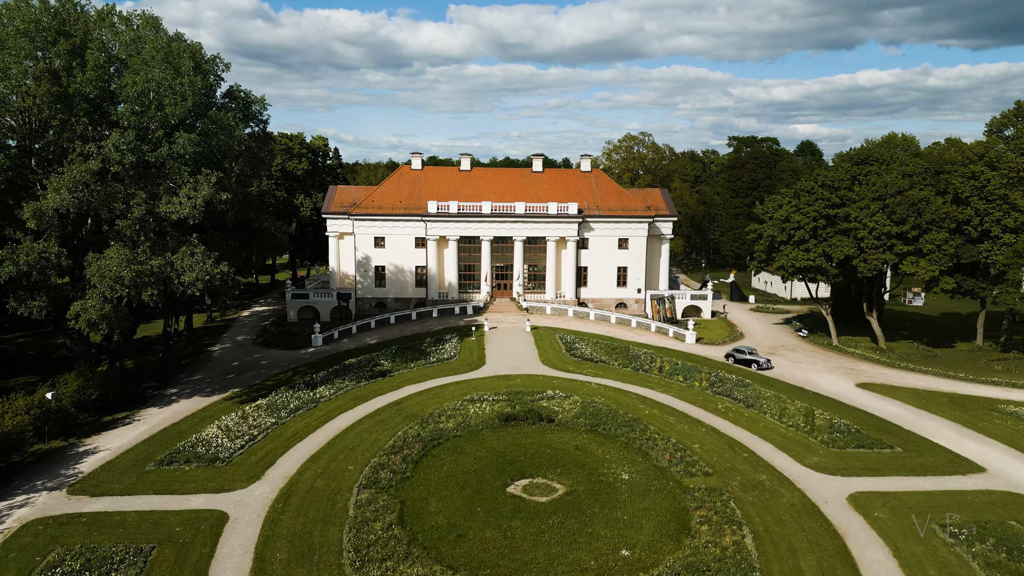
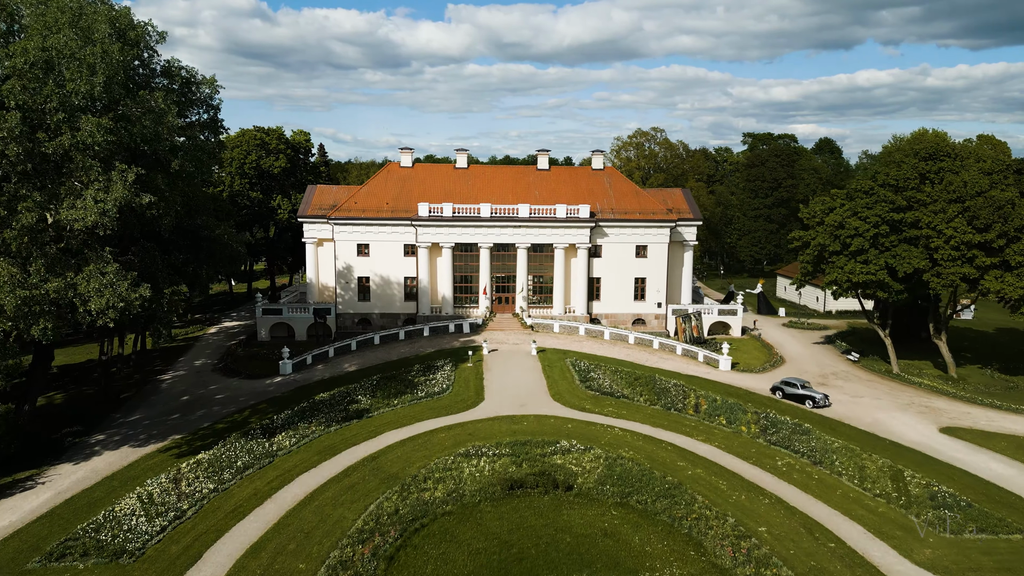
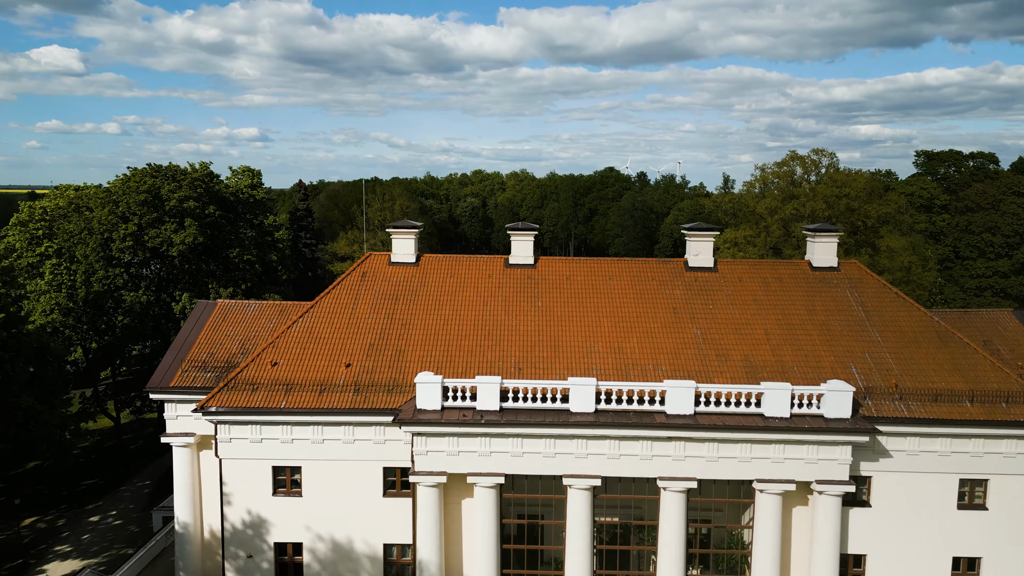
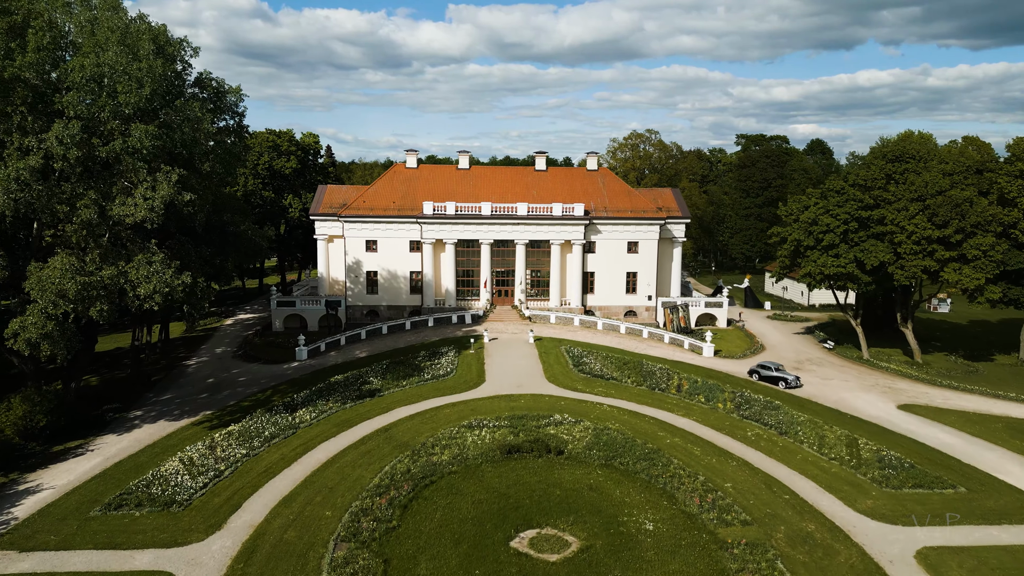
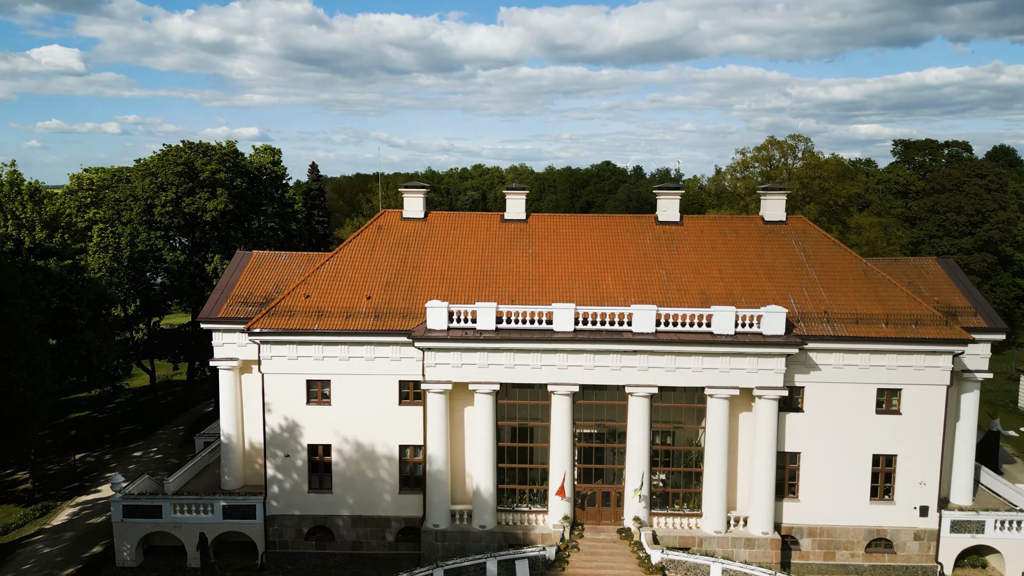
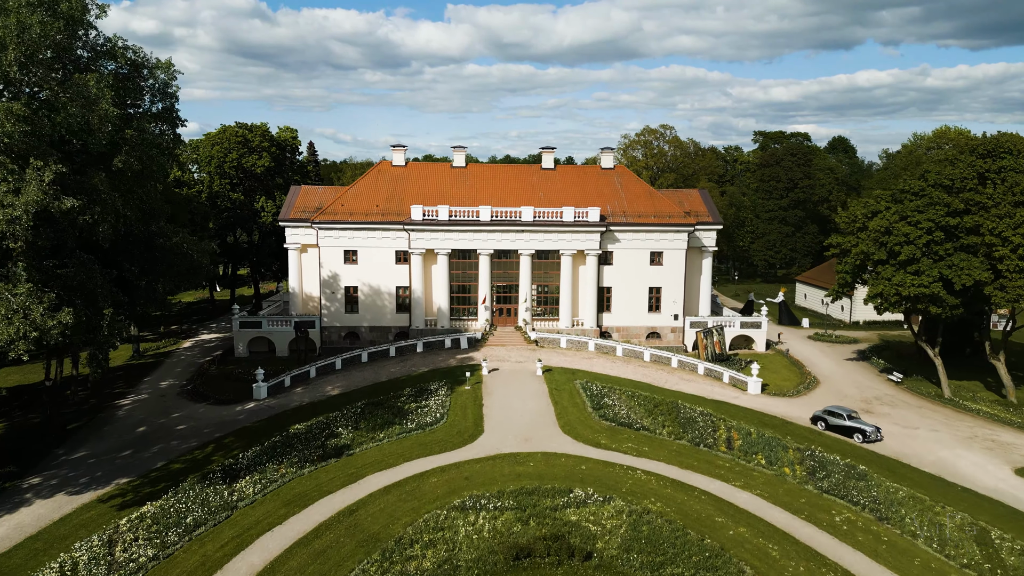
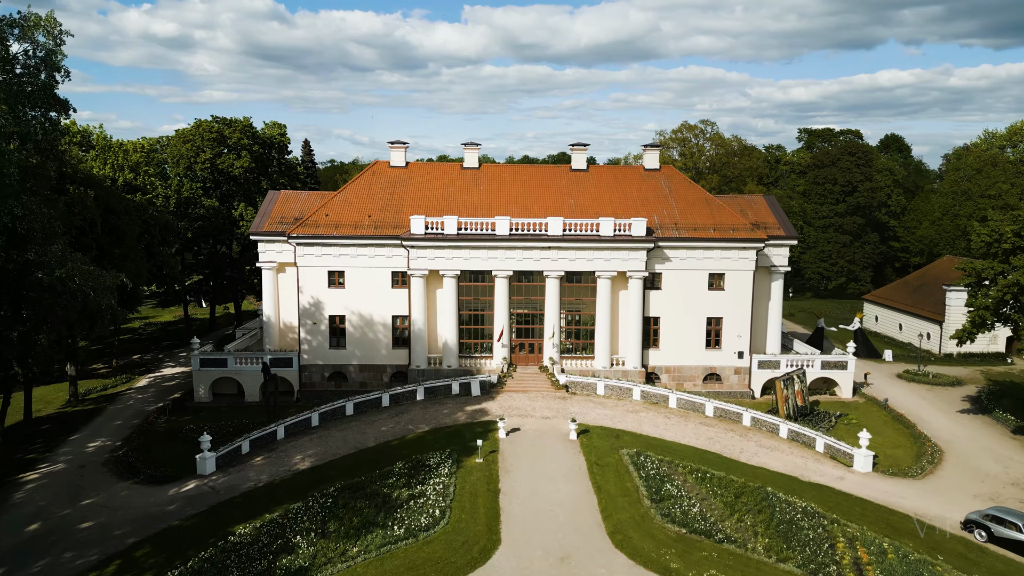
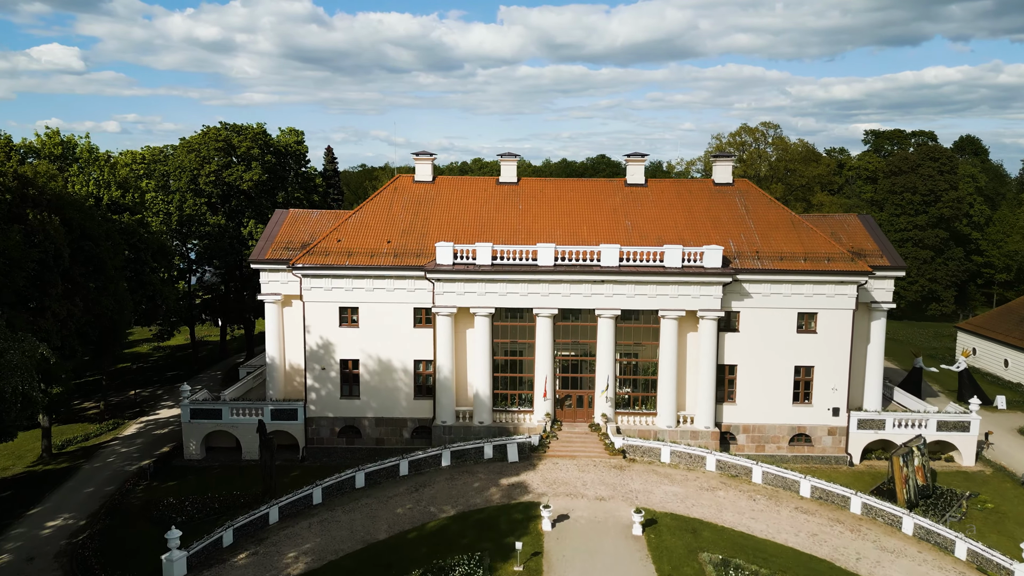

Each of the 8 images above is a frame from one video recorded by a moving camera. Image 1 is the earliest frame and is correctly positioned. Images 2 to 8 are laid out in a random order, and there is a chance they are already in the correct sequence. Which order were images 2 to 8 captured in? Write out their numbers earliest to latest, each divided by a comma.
4, 2, 6, 7, 8, 5, 3
